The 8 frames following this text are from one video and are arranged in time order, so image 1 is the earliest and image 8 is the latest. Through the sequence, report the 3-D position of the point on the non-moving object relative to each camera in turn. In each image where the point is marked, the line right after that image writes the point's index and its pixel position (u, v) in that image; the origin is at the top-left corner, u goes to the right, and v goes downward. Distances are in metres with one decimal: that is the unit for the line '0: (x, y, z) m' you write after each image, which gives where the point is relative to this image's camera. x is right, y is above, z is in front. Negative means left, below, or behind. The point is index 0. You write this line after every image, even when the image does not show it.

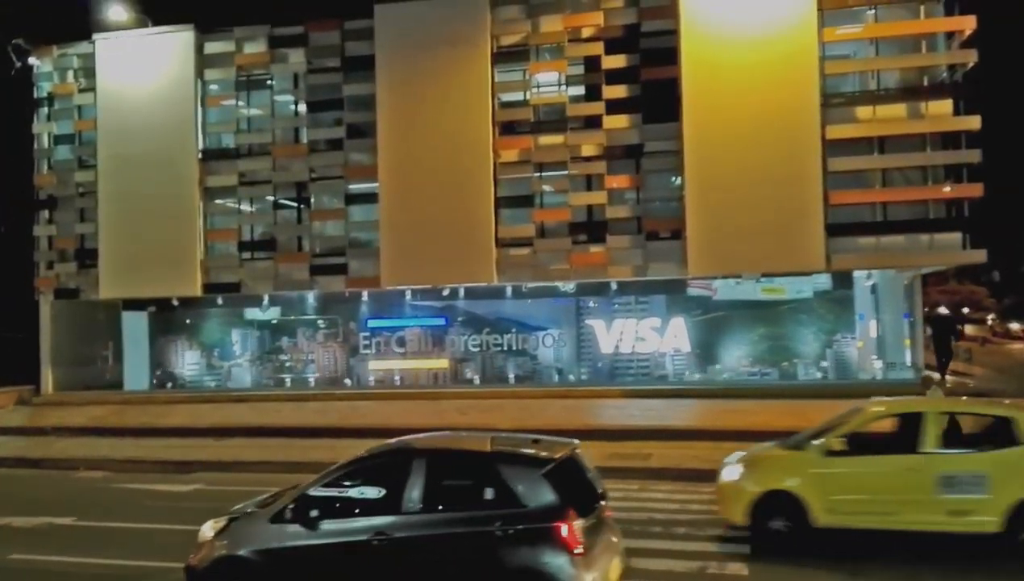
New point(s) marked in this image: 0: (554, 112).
0: (+0.9, +3.9, +19.8) m
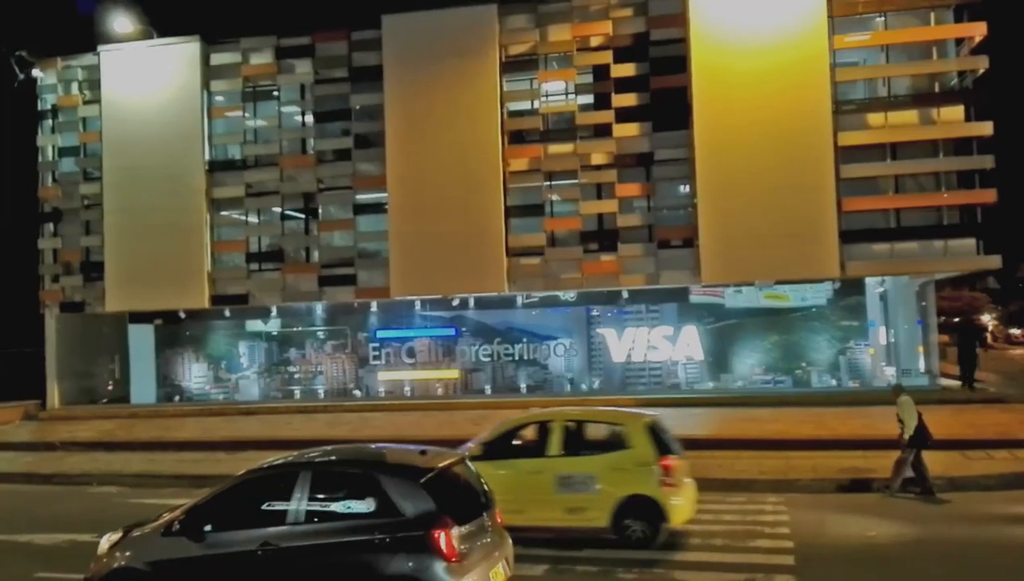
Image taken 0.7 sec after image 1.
0: (+1.1, +3.7, +19.8) m
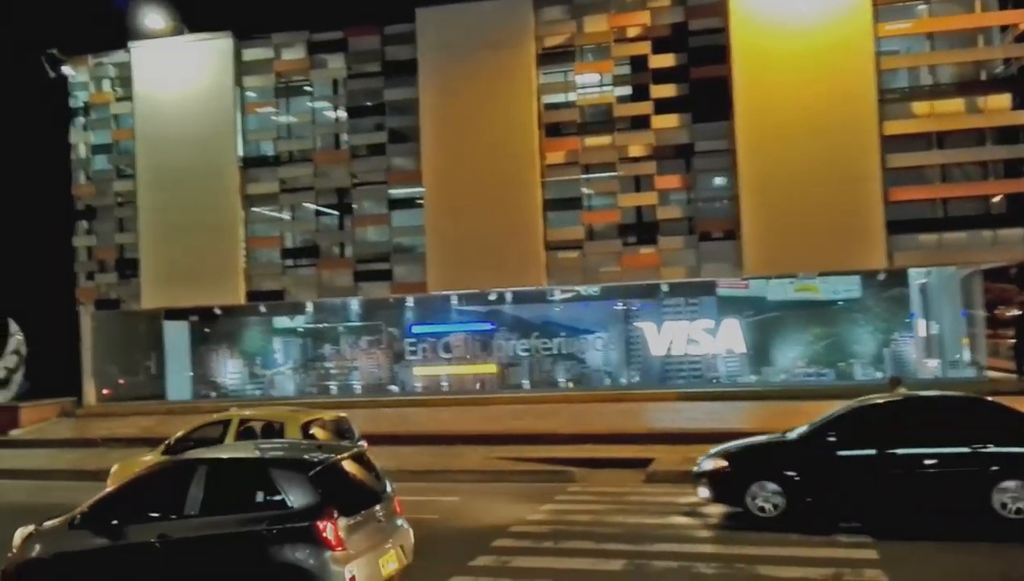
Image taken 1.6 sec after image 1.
0: (+1.9, +3.8, +19.6) m
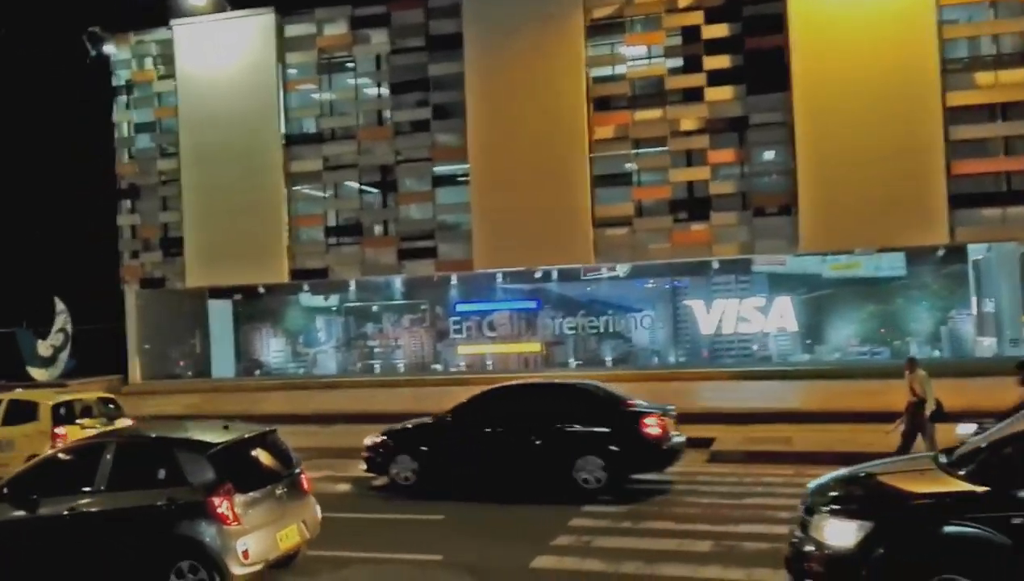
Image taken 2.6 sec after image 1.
0: (+2.9, +4.3, +19.2) m
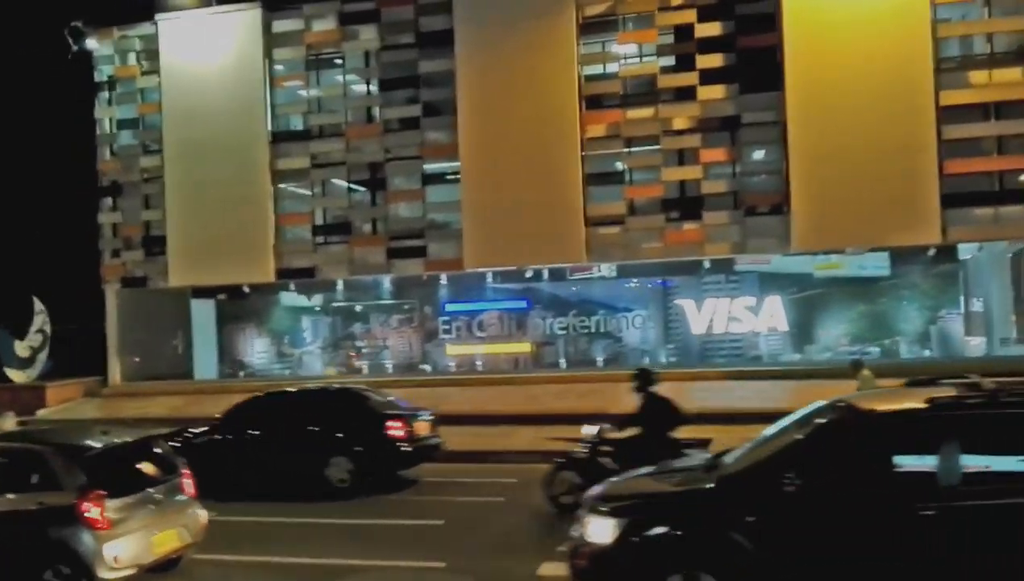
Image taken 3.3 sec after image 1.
0: (+2.7, +4.3, +19.1) m
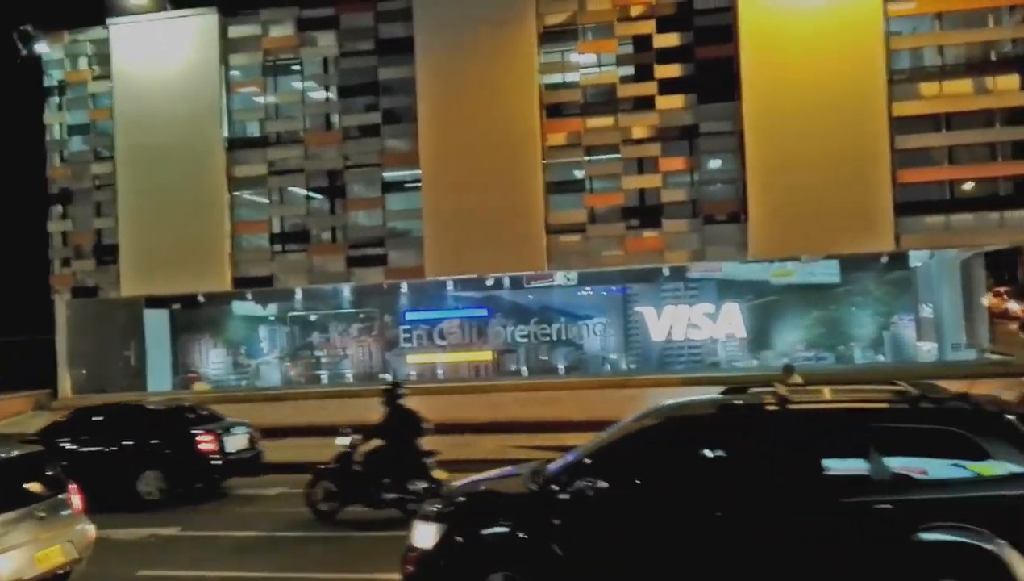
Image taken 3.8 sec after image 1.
0: (+1.9, +4.2, +19.2) m
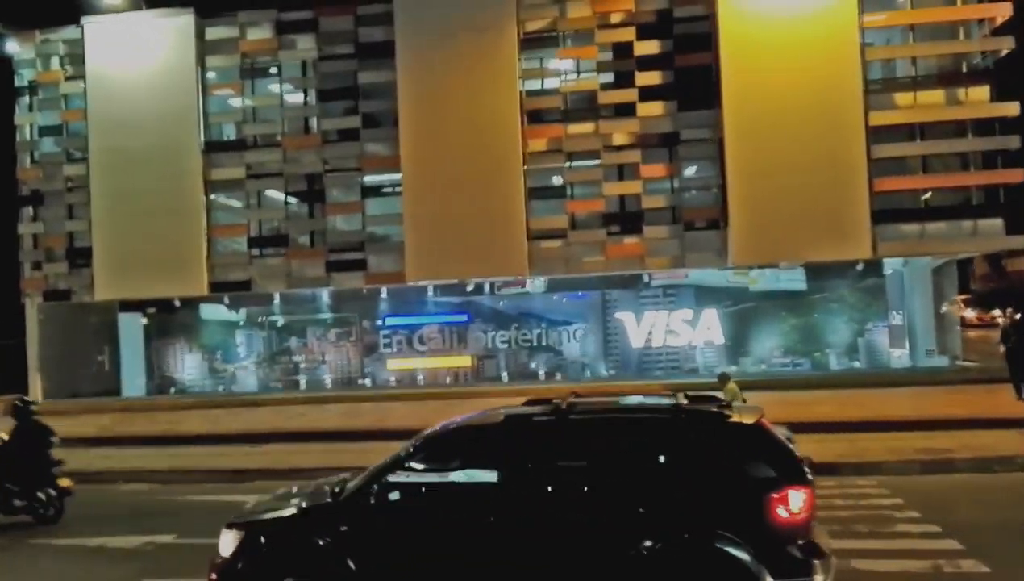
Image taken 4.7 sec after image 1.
0: (+1.5, +4.0, +19.3) m
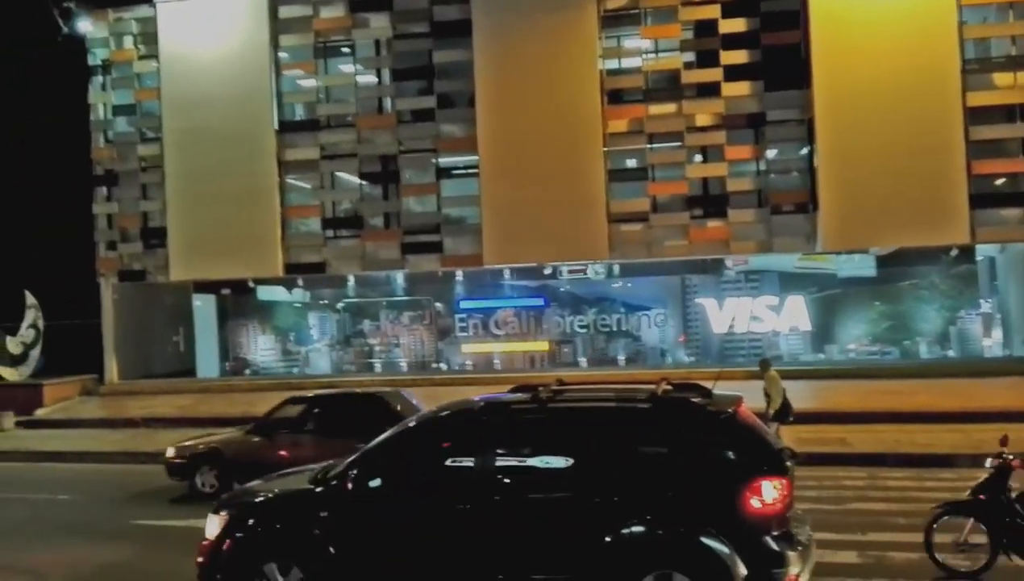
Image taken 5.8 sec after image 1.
0: (+3.2, +4.4, +18.8) m
